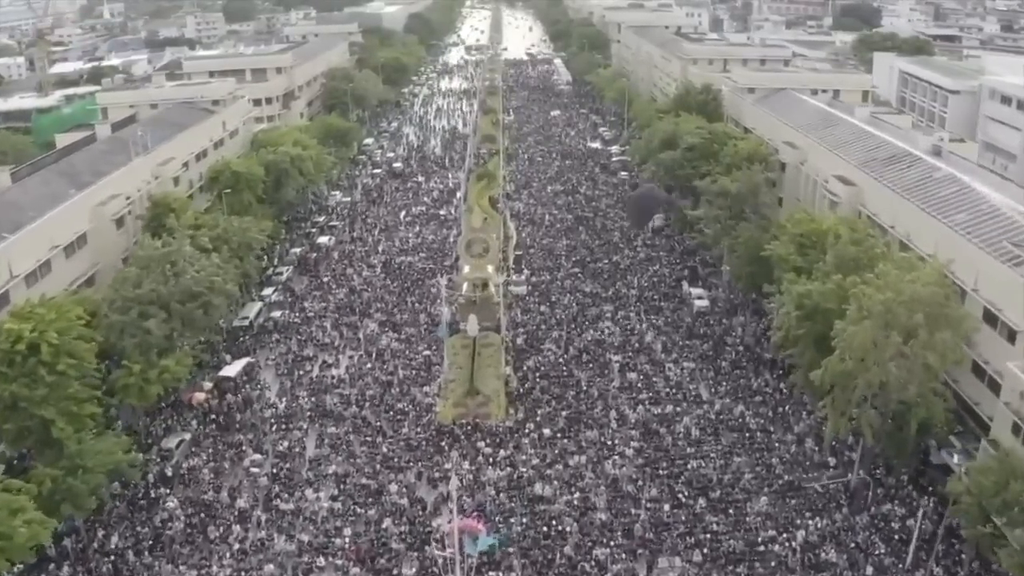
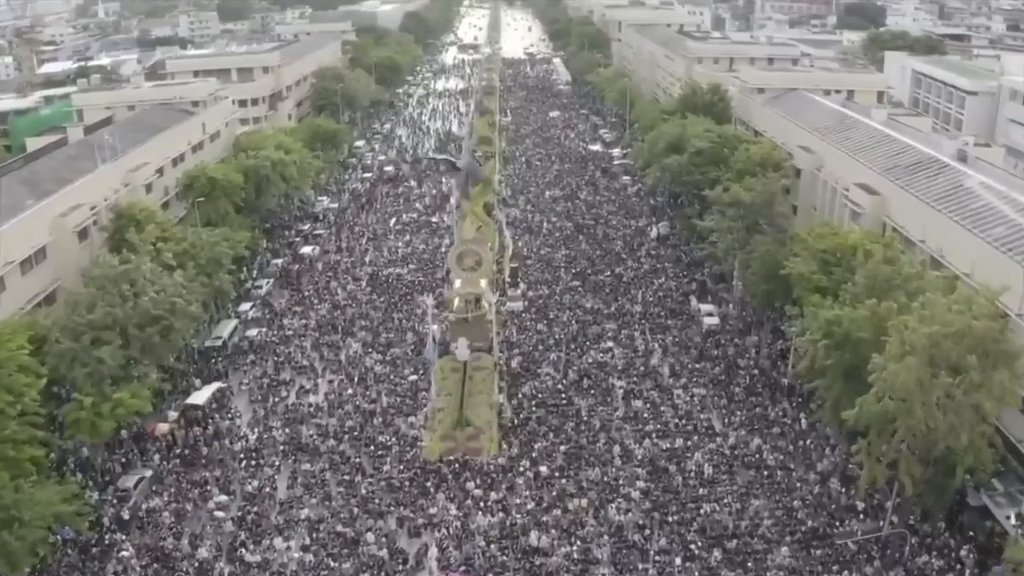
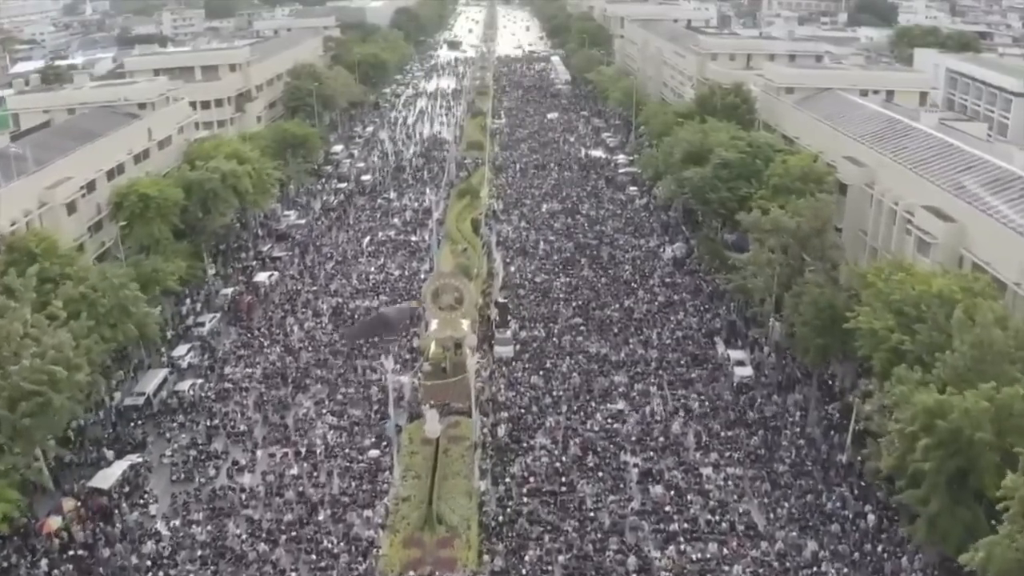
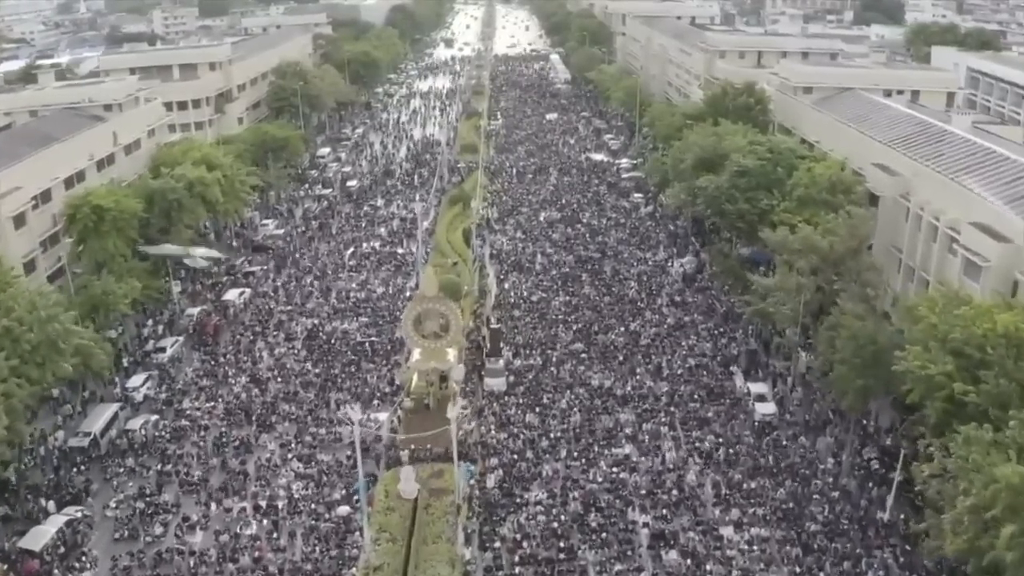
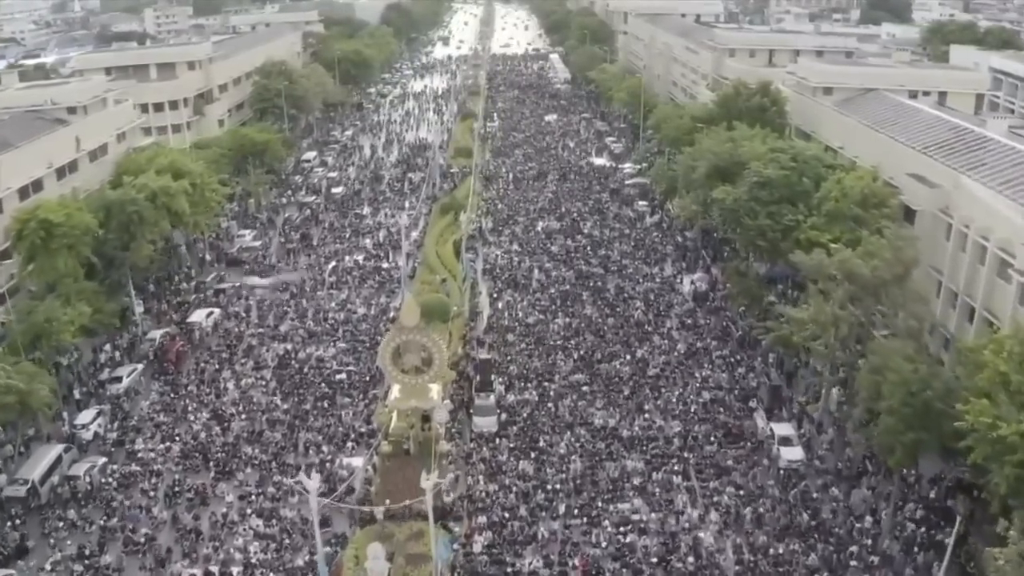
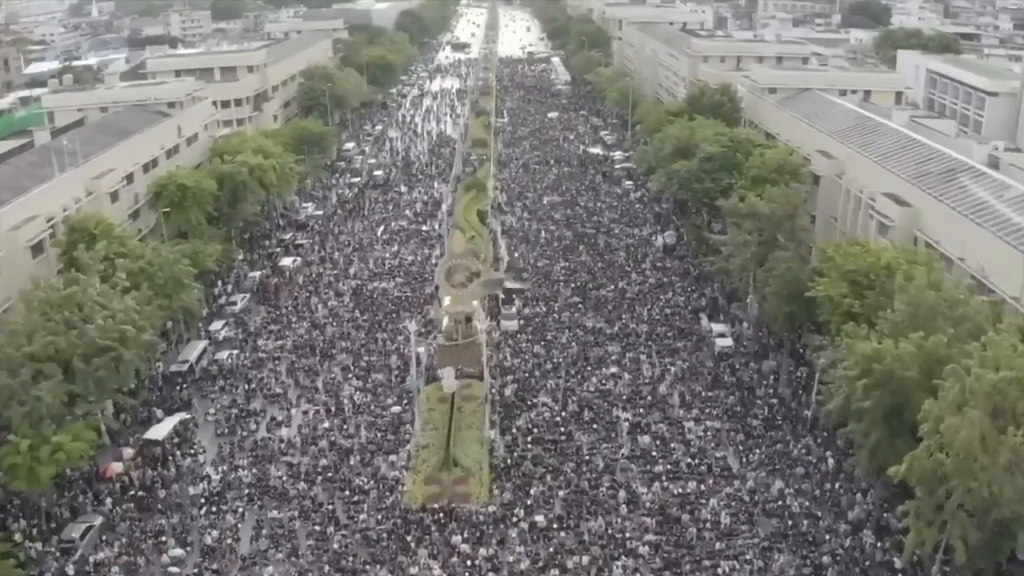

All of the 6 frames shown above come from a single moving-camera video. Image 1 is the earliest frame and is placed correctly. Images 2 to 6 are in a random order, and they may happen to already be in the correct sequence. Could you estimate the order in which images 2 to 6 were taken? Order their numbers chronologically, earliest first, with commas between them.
2, 6, 3, 4, 5
